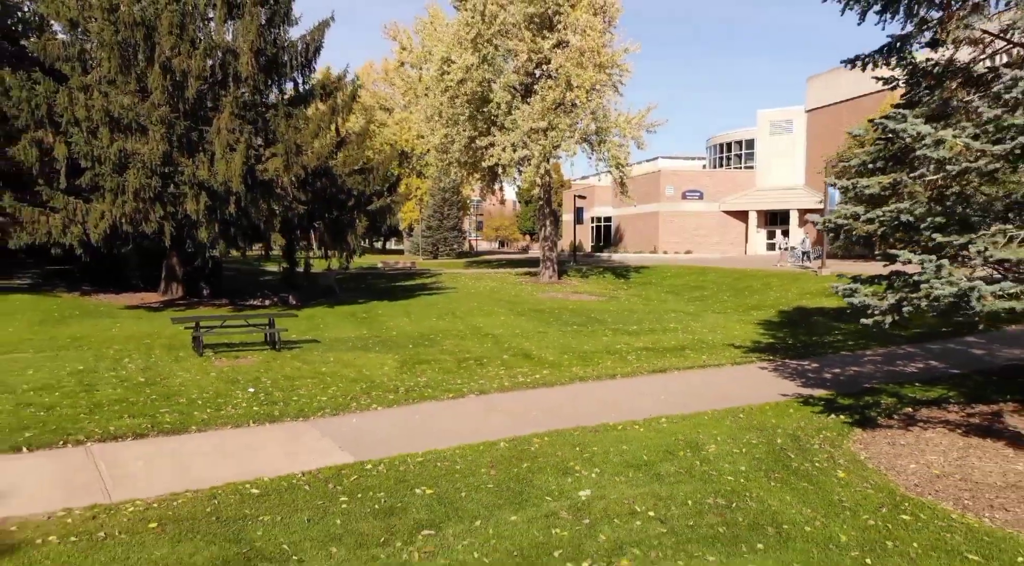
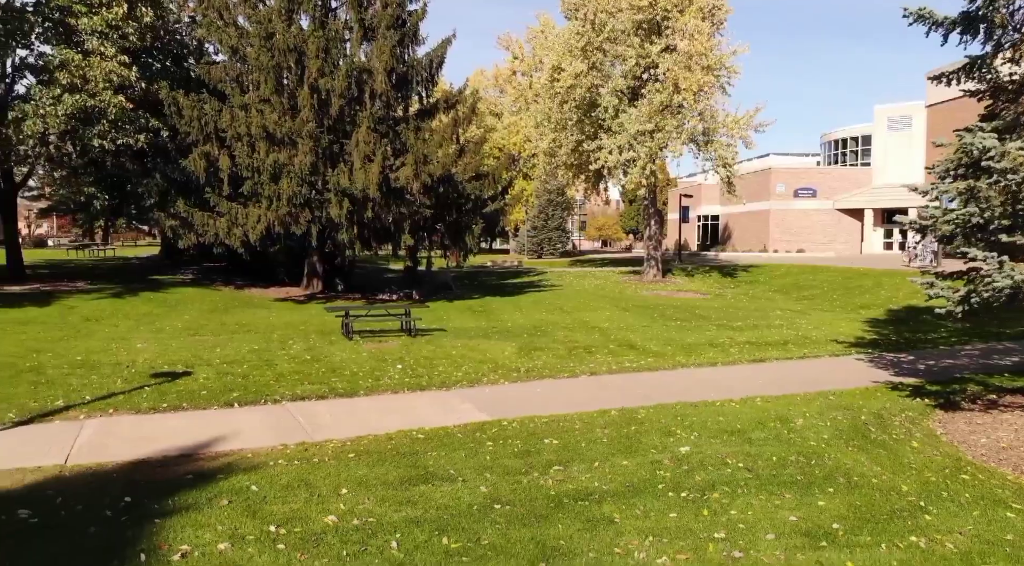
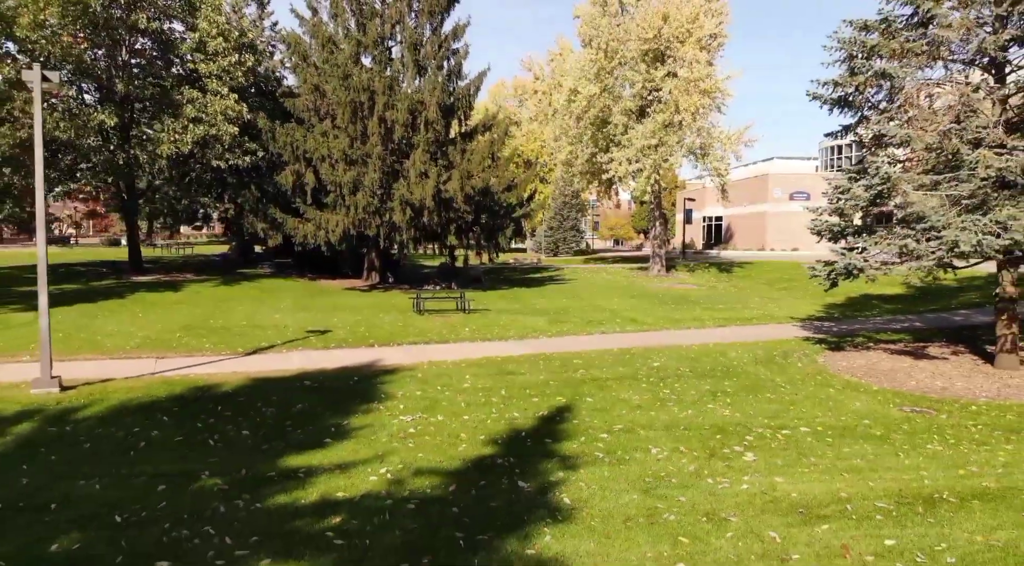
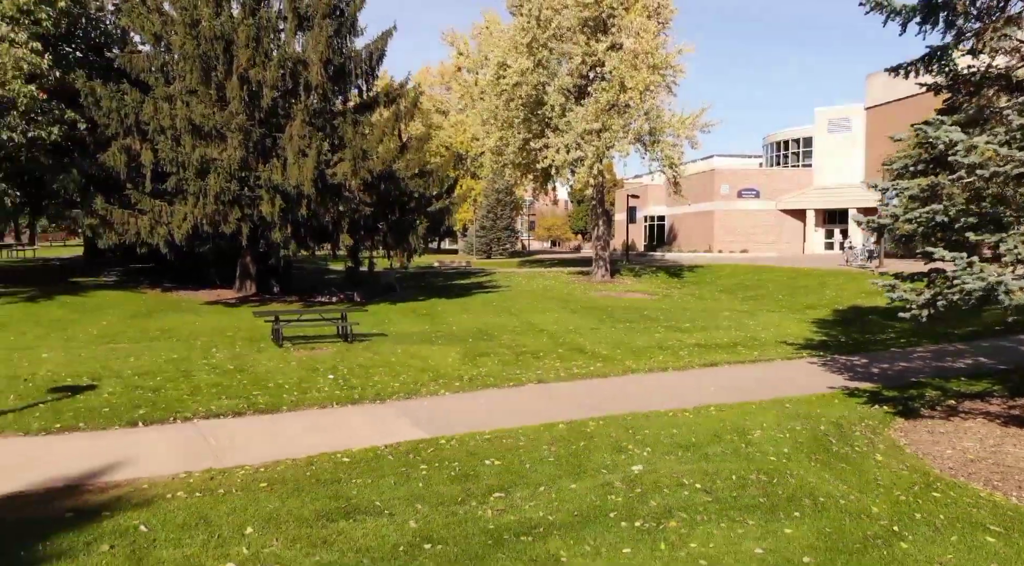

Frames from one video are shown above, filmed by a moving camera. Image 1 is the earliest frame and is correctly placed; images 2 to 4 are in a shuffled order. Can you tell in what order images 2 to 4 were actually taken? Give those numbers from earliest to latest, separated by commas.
4, 2, 3
